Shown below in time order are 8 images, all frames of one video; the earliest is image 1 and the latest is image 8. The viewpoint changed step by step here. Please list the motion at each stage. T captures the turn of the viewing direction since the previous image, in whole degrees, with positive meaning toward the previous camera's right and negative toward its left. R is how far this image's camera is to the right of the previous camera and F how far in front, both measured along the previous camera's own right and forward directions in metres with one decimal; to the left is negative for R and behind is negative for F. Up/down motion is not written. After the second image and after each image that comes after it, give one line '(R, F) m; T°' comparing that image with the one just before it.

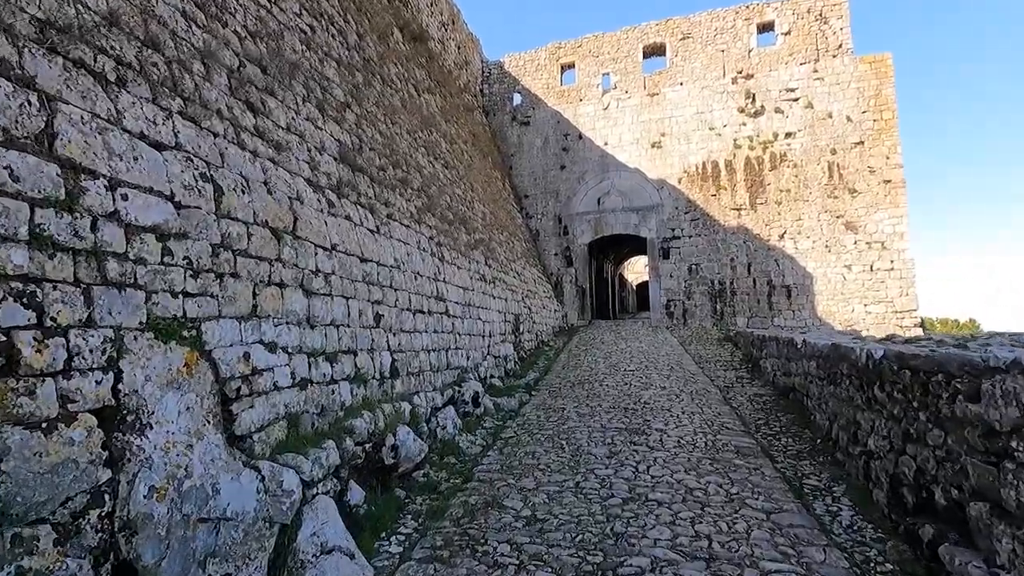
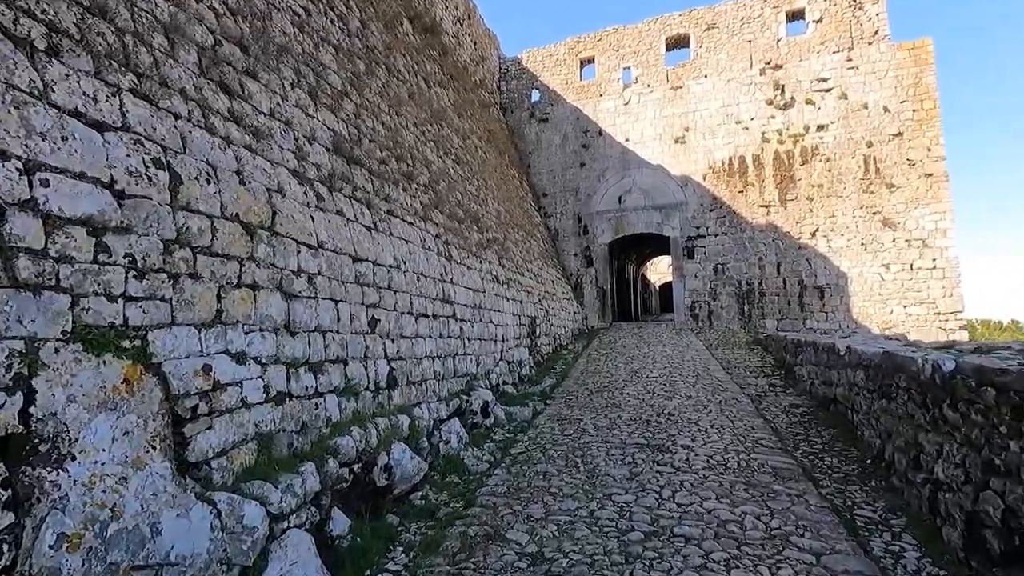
(+0.1, +0.5) m; -2°
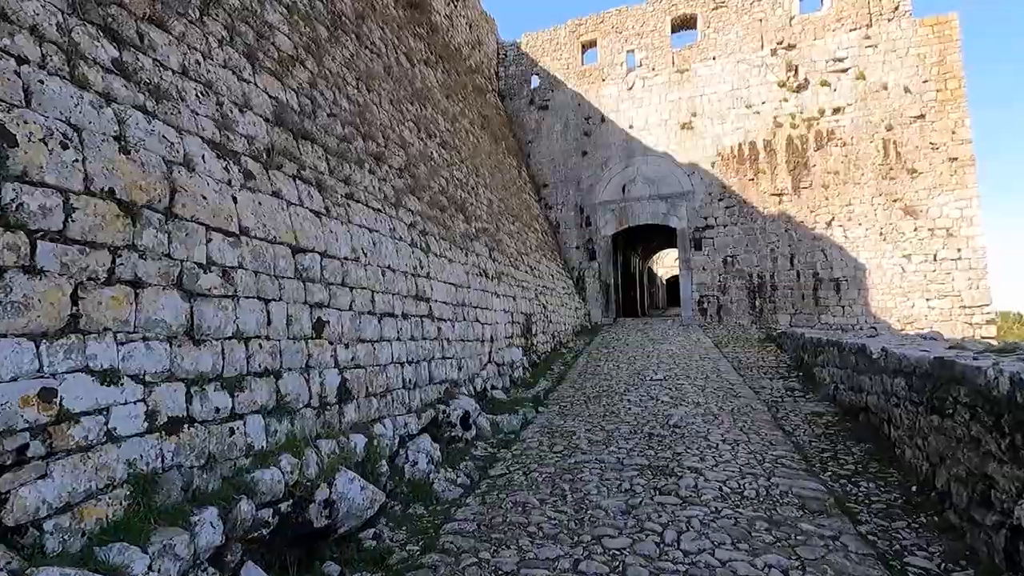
(+0.2, +0.7) m; -1°
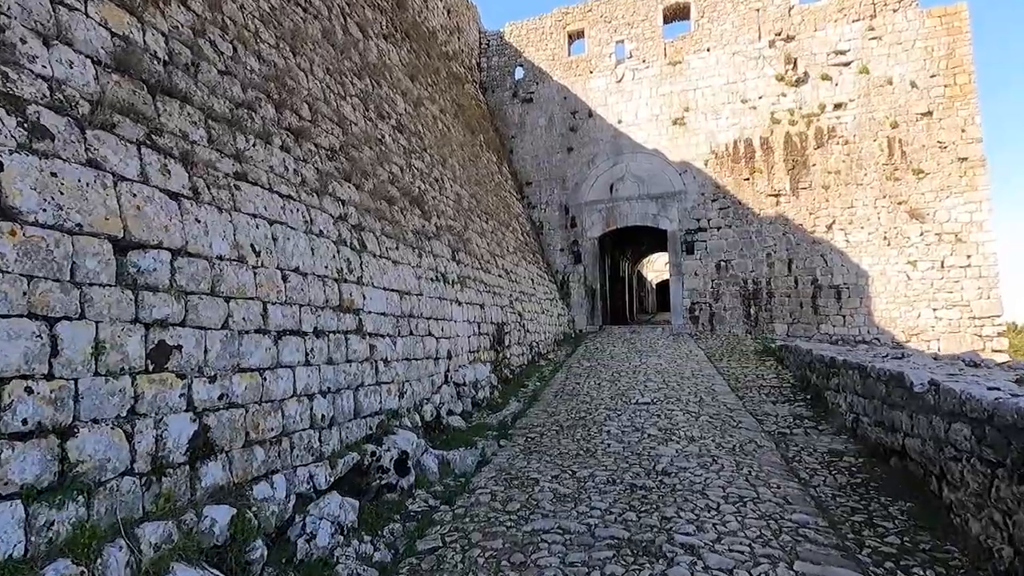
(+0.3, +1.1) m; +1°
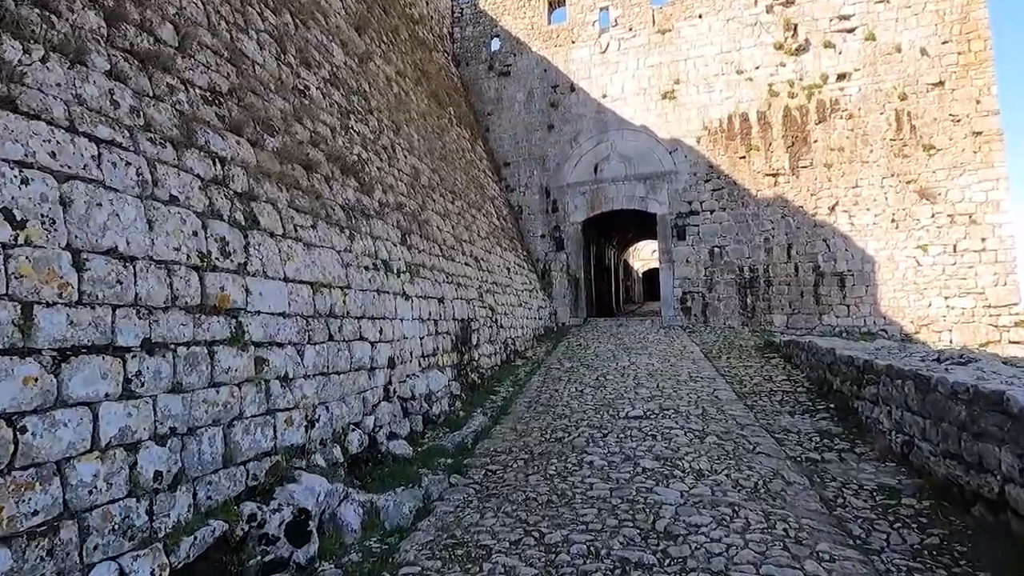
(+0.3, +1.3) m; +1°
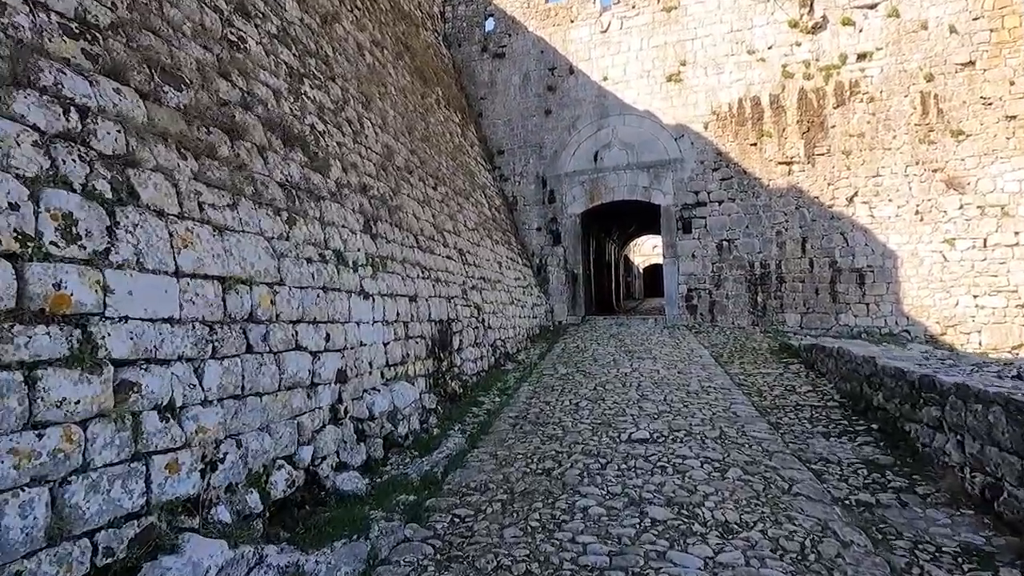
(+0.2, +0.9) m; 0°
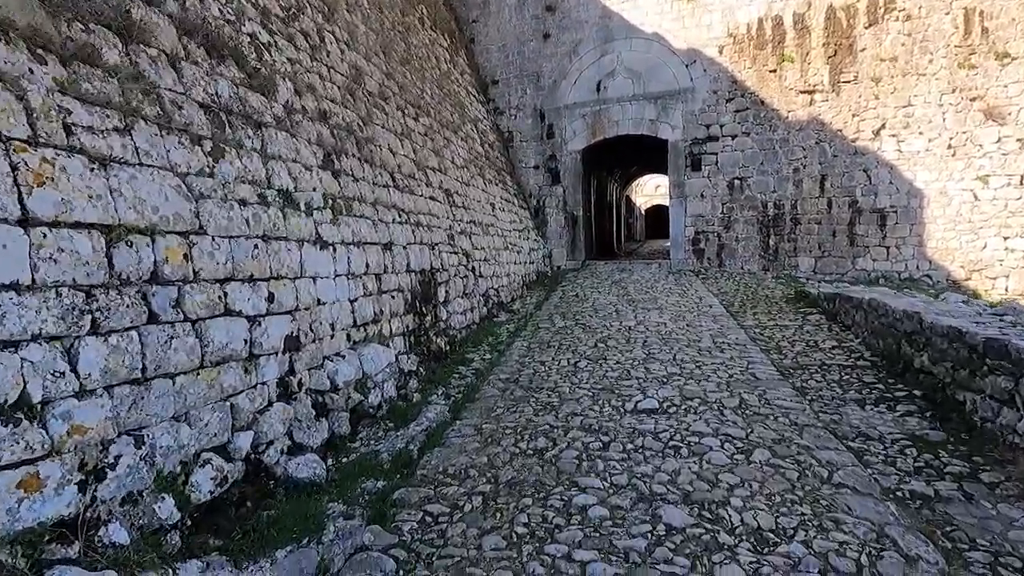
(+0.1, +0.7) m; 0°
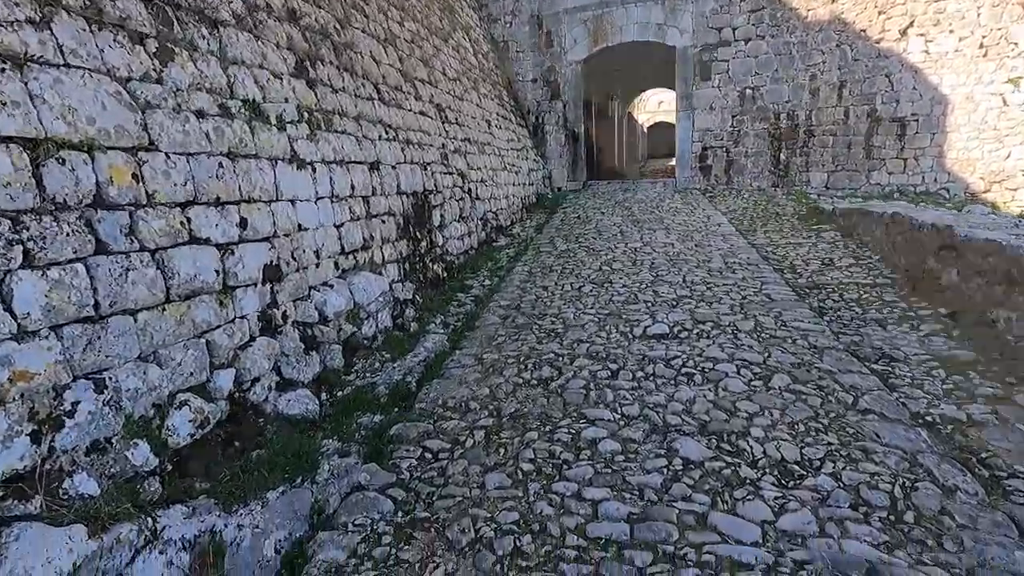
(0.0, +0.3) m; 0°
